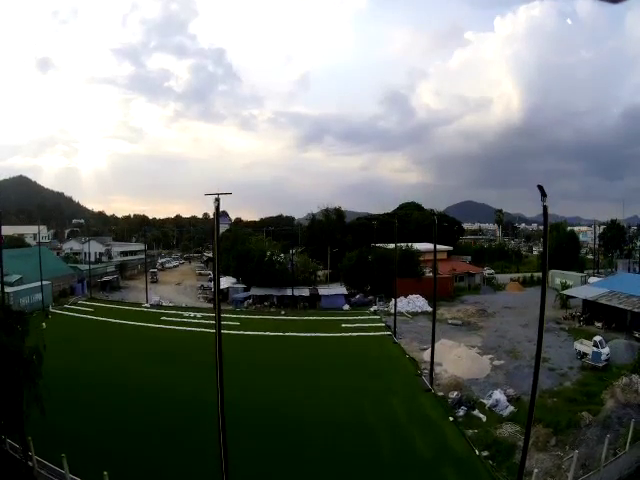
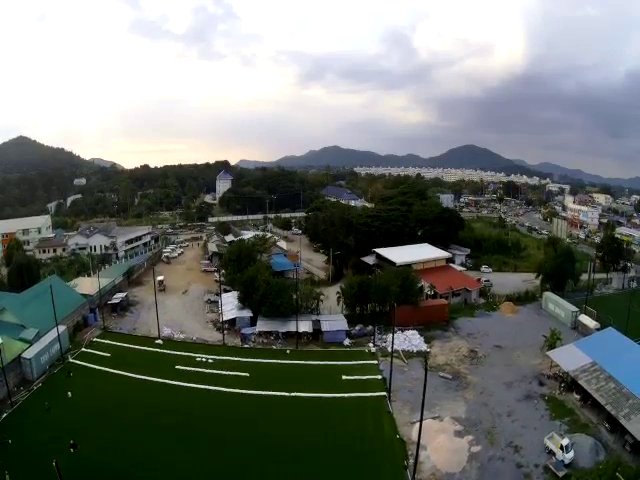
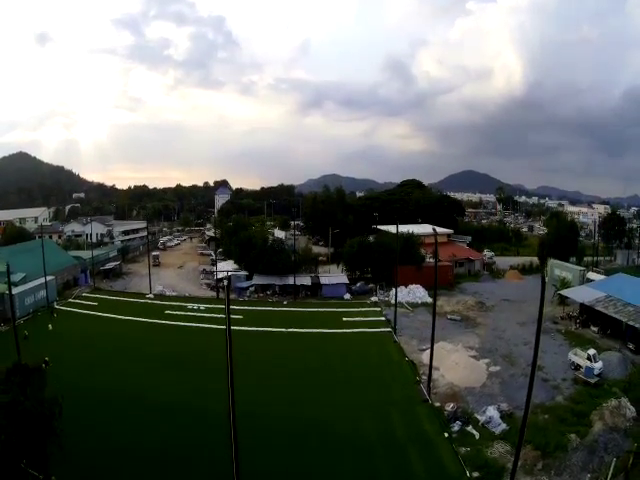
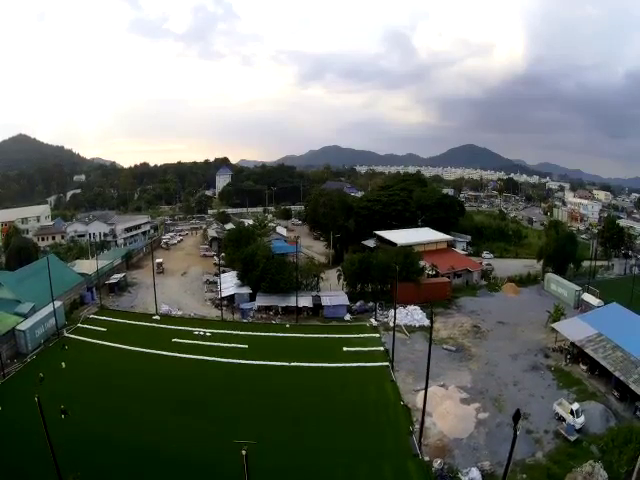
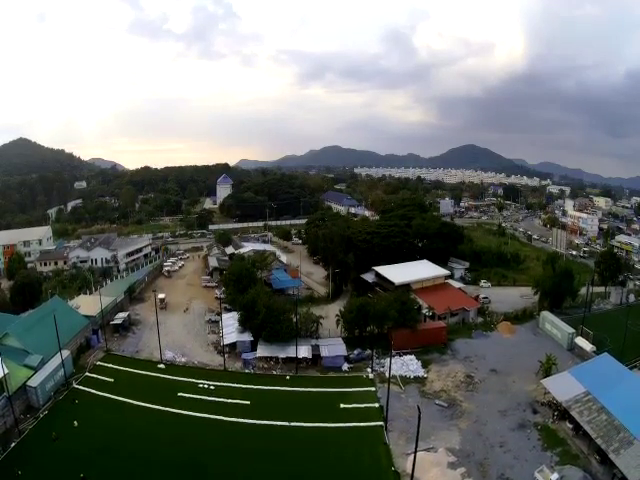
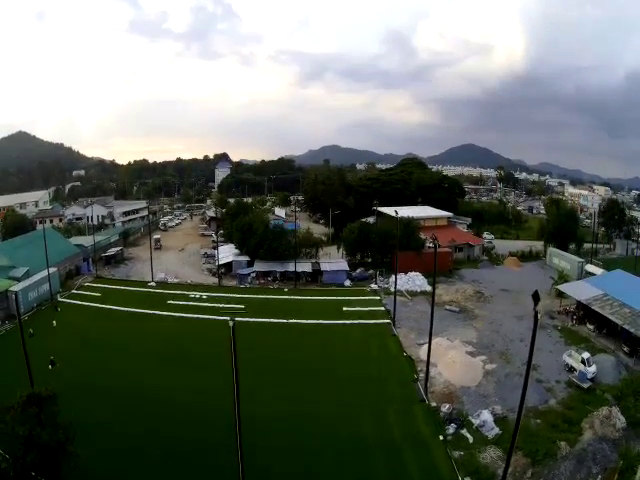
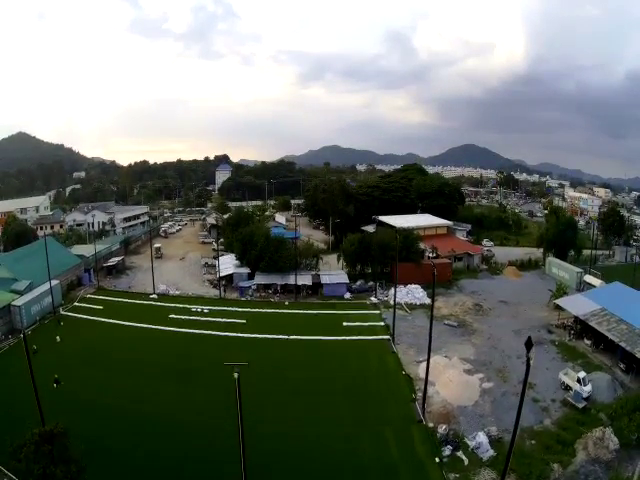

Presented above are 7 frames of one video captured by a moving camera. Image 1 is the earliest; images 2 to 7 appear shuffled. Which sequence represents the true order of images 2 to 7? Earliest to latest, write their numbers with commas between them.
3, 6, 7, 4, 2, 5
